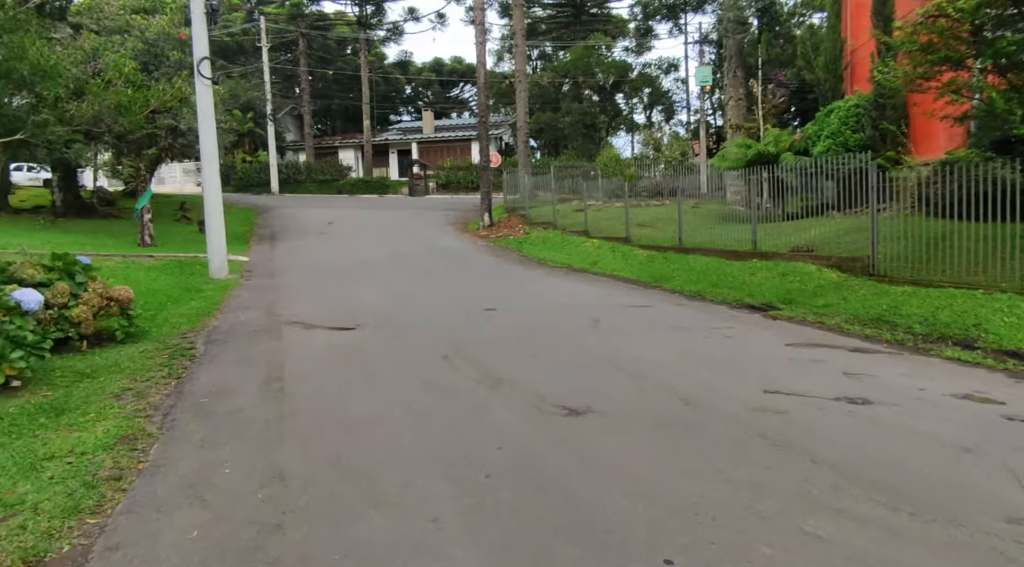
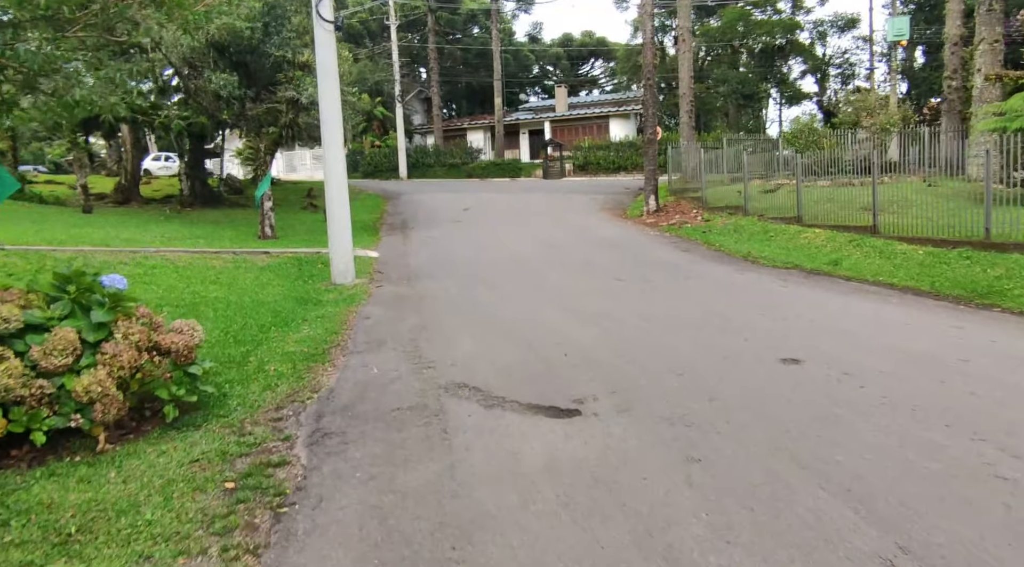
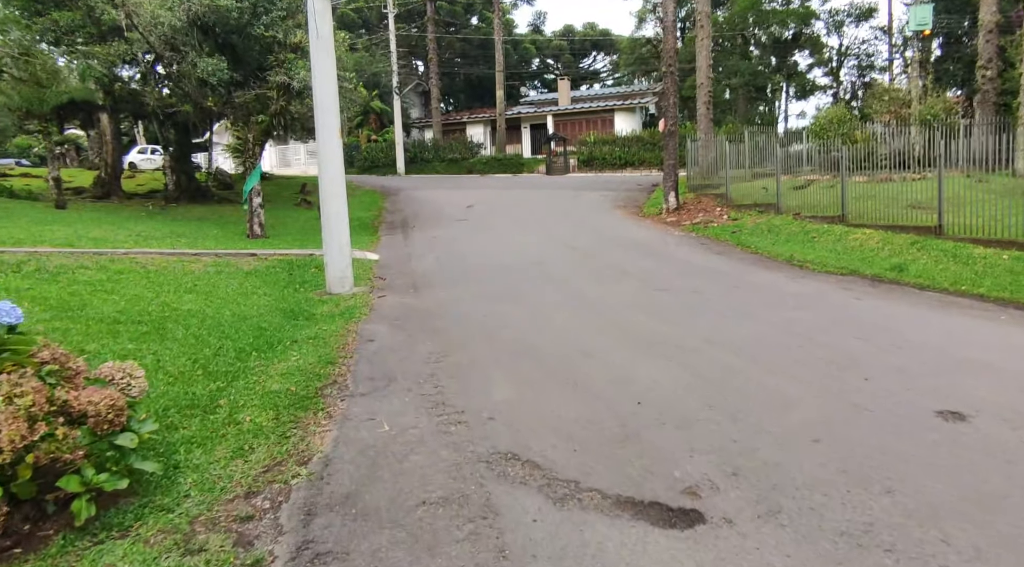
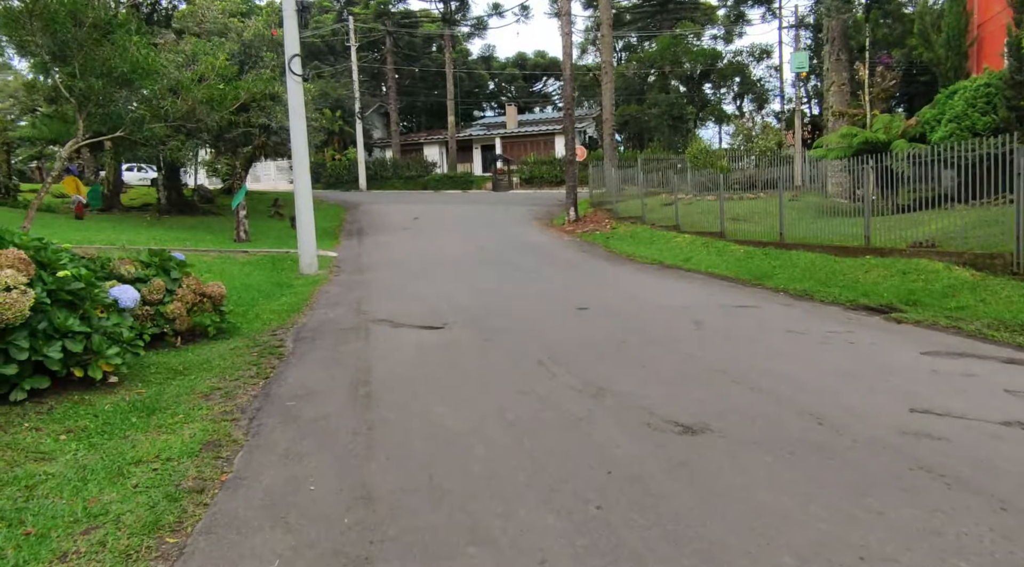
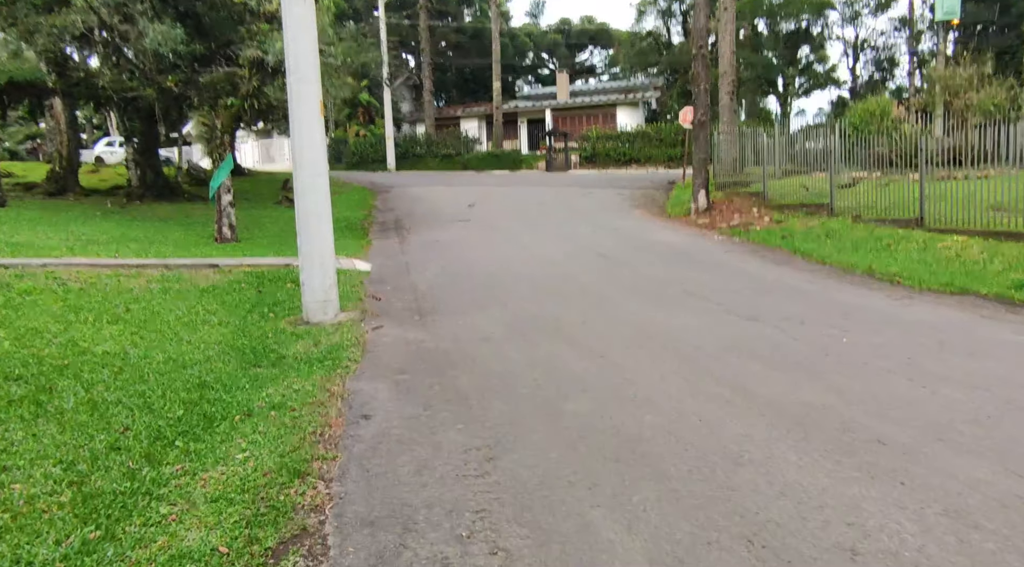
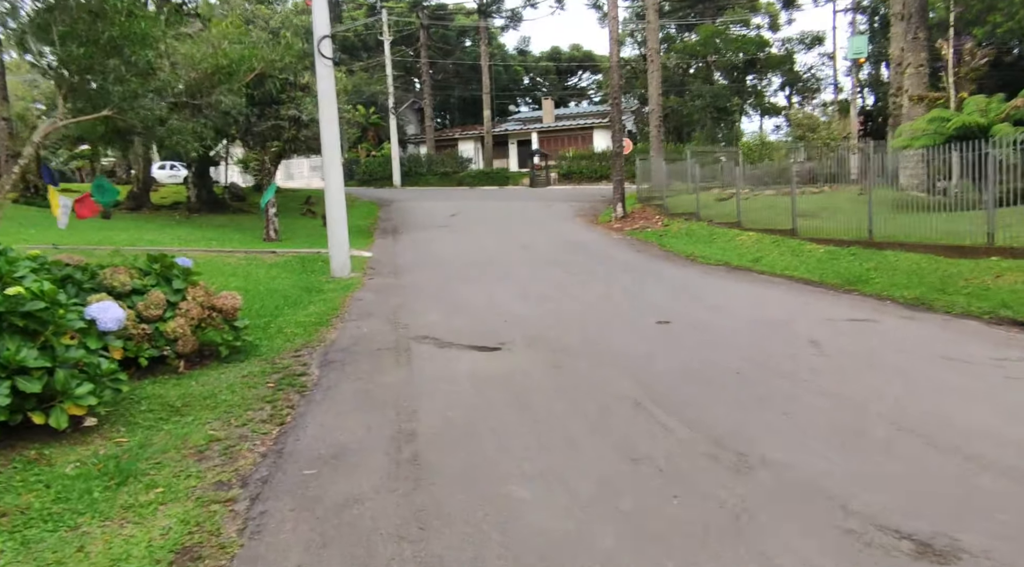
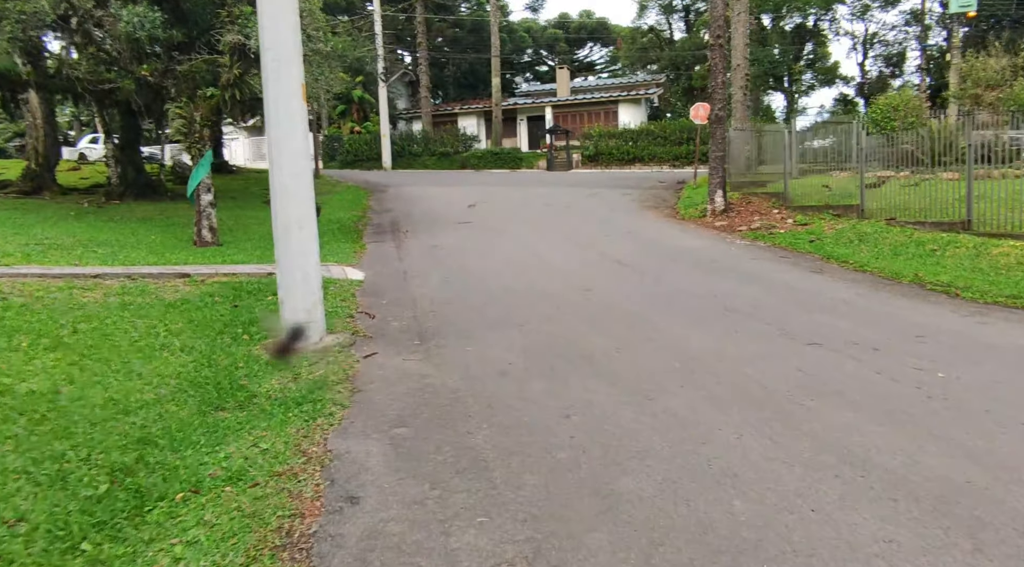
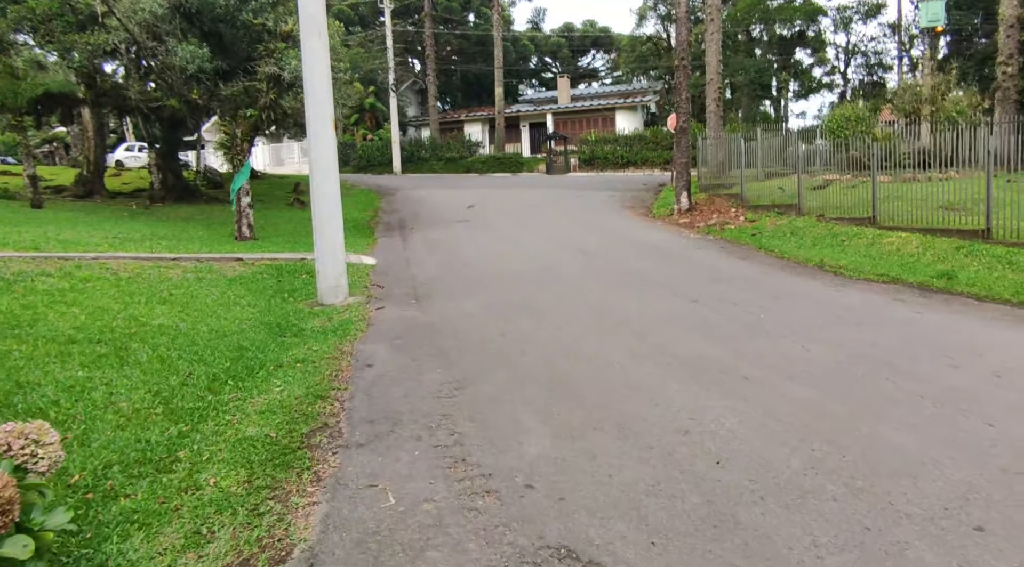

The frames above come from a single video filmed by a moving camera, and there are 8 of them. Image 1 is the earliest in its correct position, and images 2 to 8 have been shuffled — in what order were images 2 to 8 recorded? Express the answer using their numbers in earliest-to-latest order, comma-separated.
4, 6, 2, 3, 8, 5, 7
